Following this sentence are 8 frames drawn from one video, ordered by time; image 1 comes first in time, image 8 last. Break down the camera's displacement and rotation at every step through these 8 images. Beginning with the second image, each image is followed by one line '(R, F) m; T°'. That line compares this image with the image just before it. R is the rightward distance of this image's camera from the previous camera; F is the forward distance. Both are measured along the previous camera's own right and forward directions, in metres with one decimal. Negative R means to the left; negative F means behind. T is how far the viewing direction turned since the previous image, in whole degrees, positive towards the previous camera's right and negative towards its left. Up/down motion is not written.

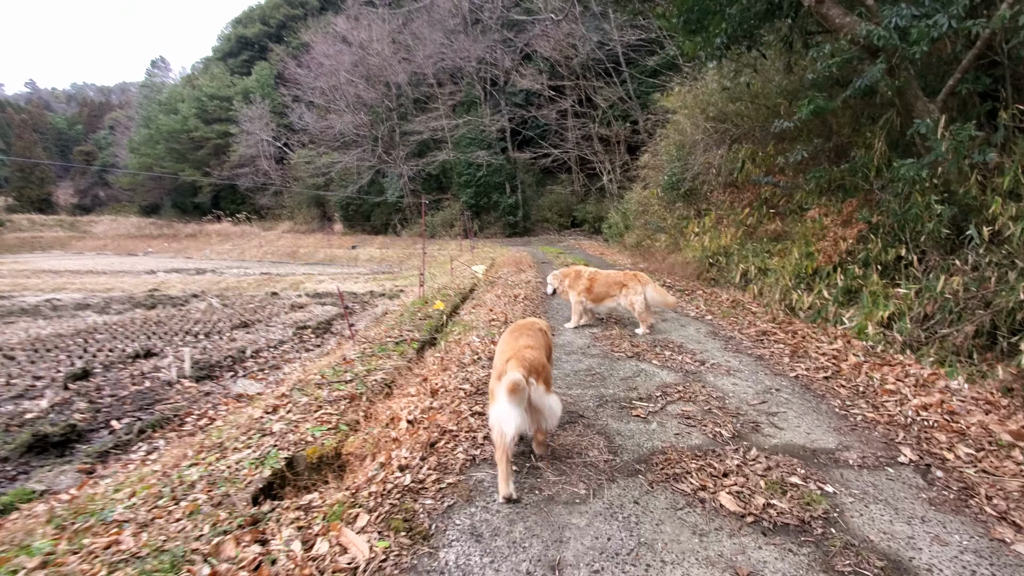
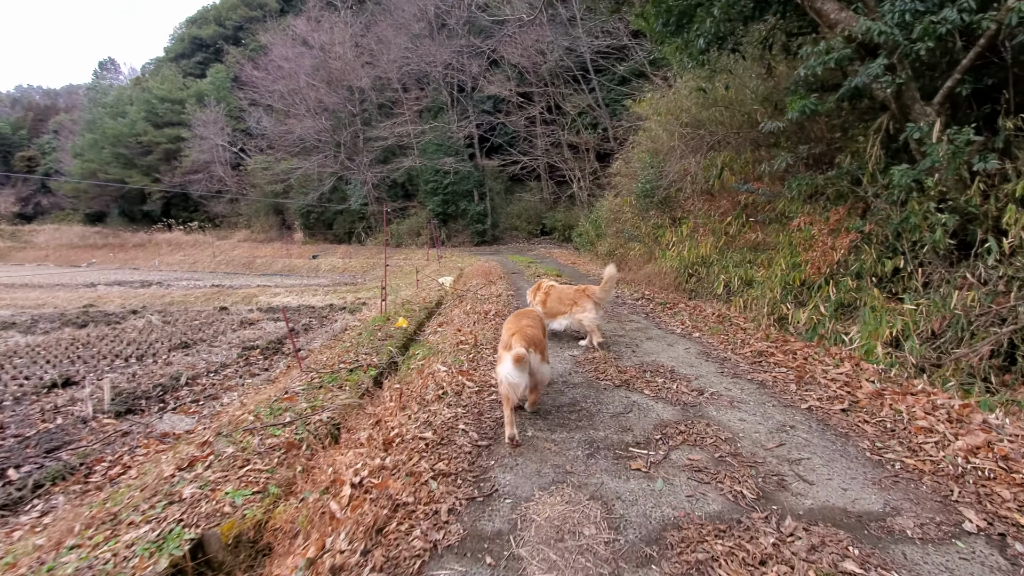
(0.0, +0.5) m; +4°
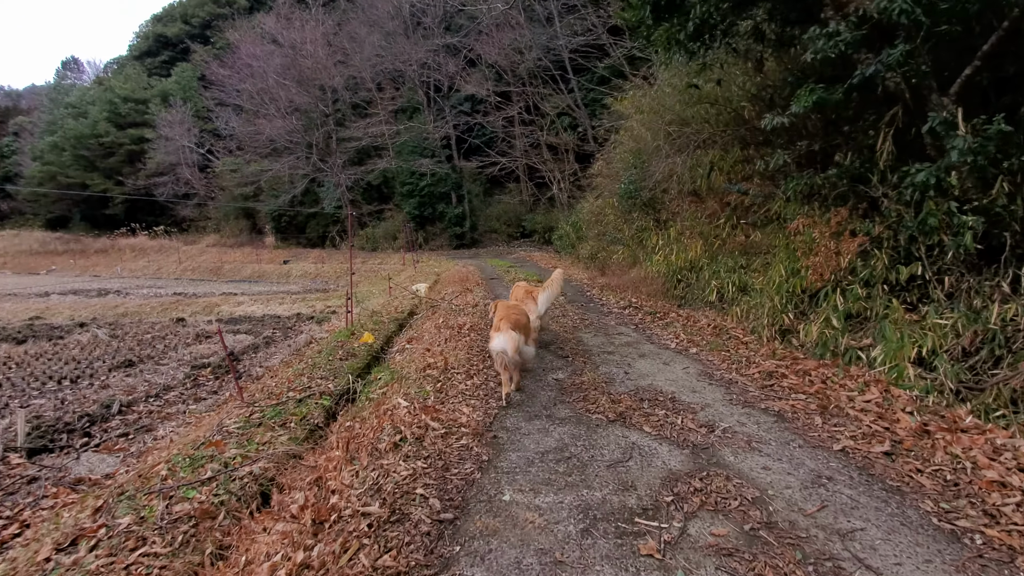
(0.0, +0.6) m; +2°
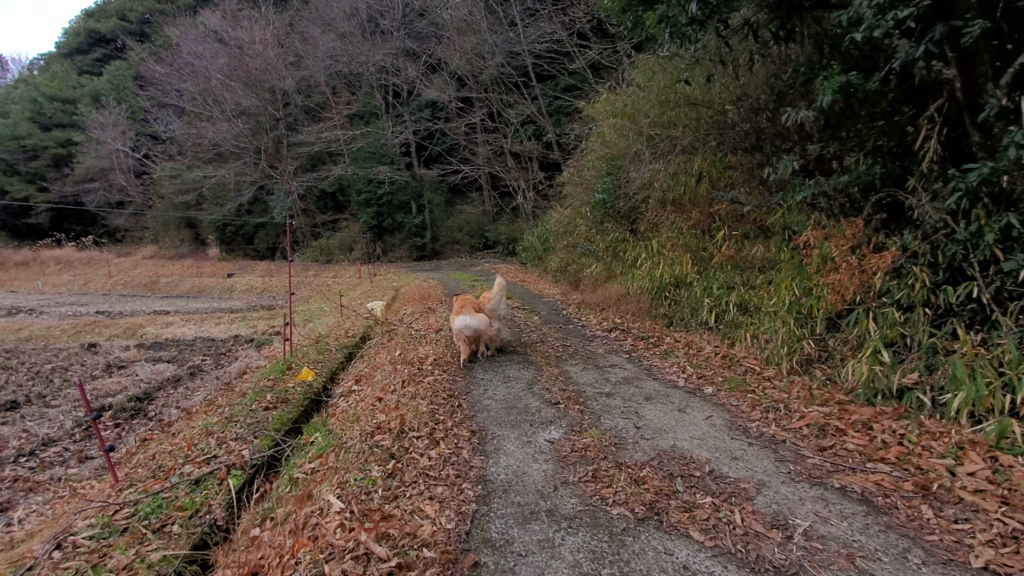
(-0.1, +0.9) m; +5°
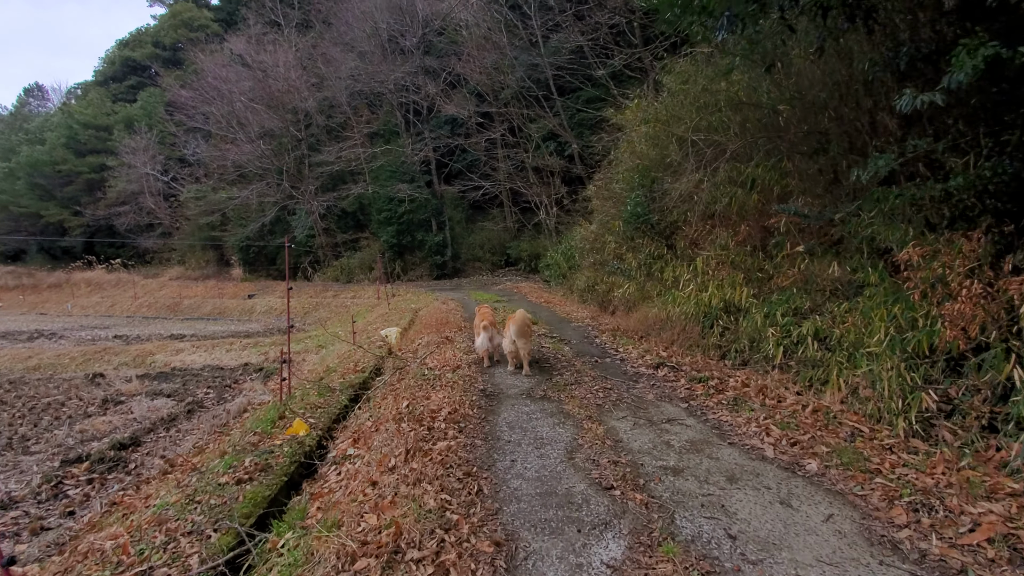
(-0.1, +0.8) m; -3°
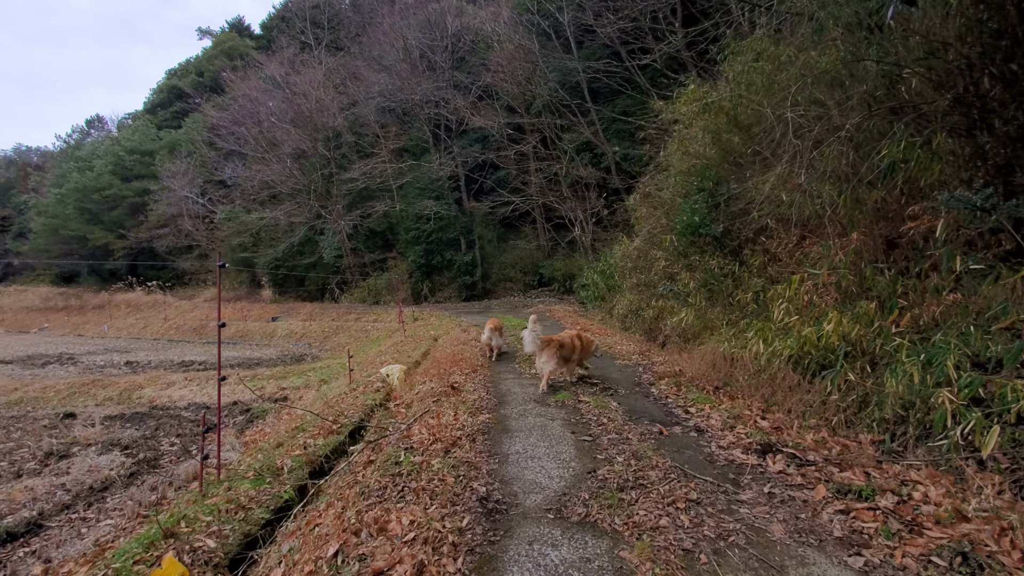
(+0.1, +1.7) m; -4°
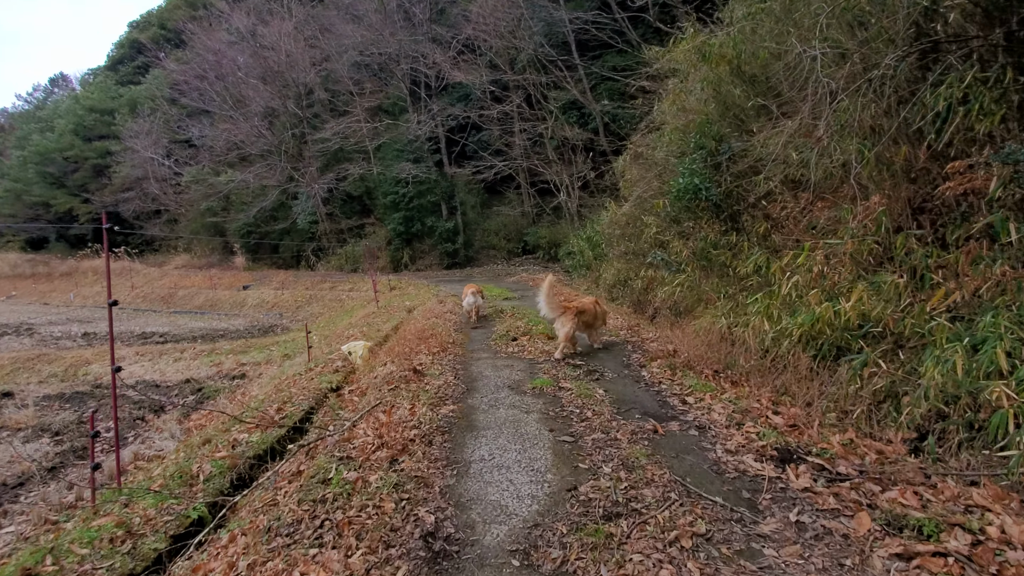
(+0.1, +0.7) m; +2°
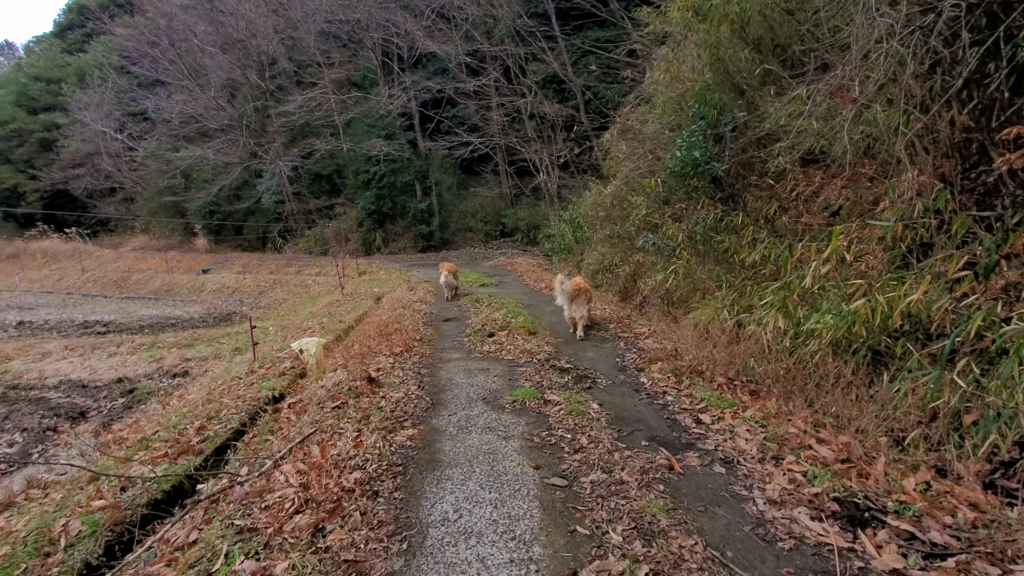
(0.0, +0.8) m; +3°
